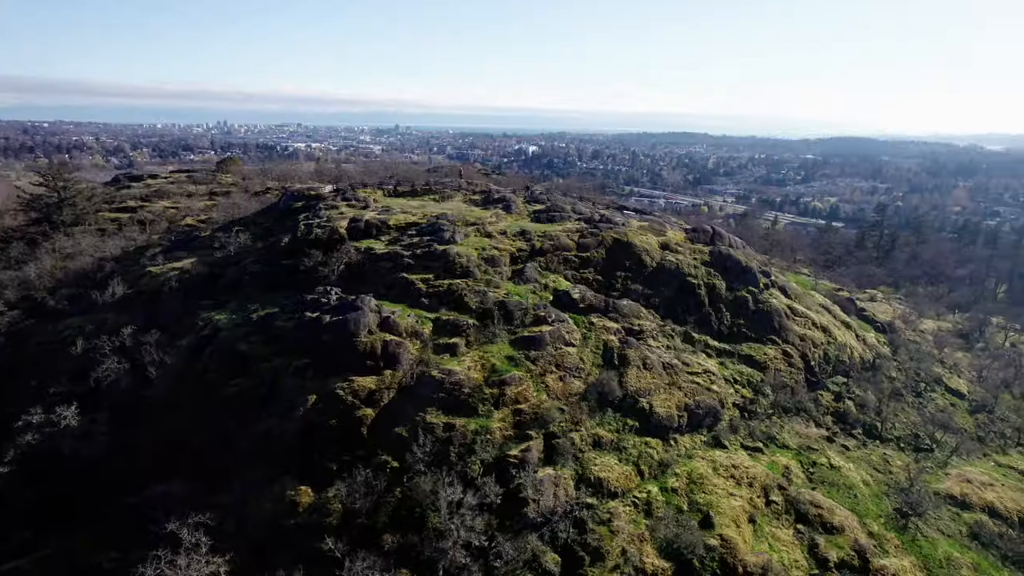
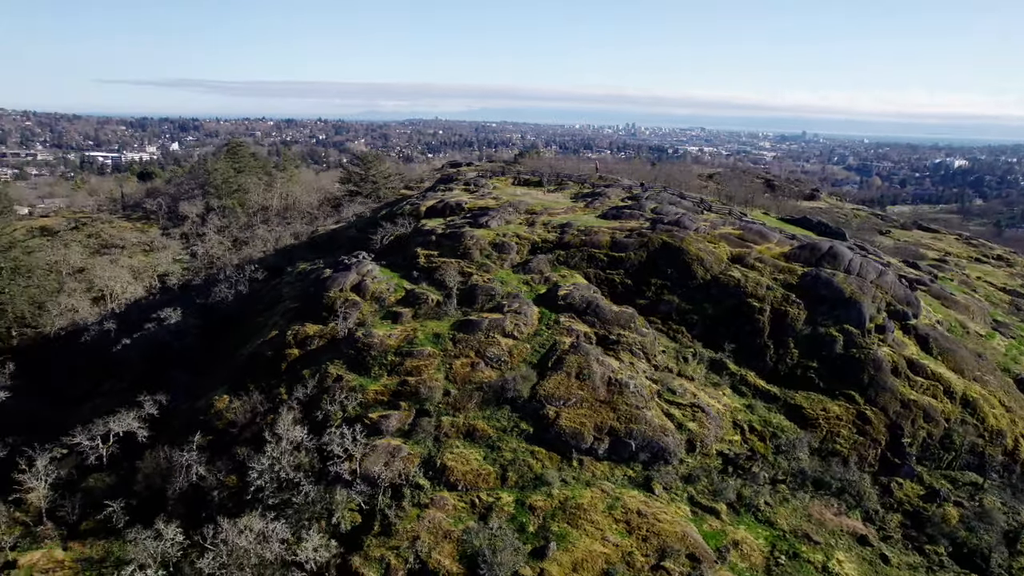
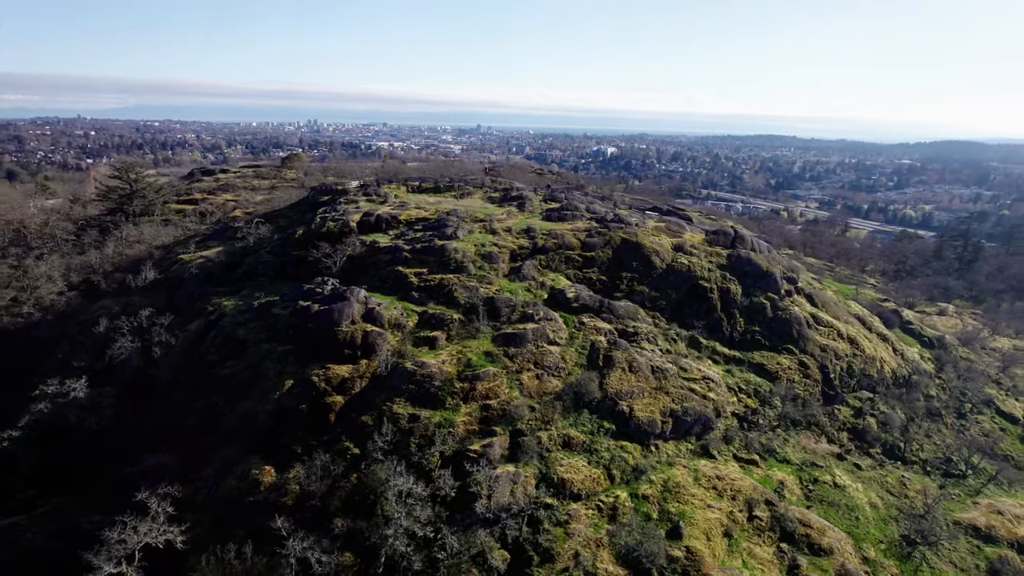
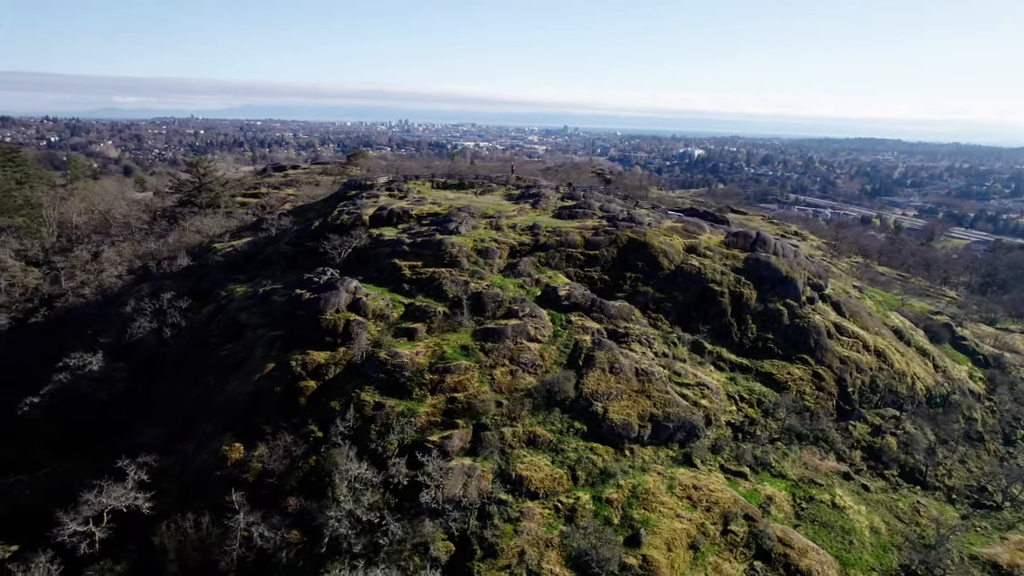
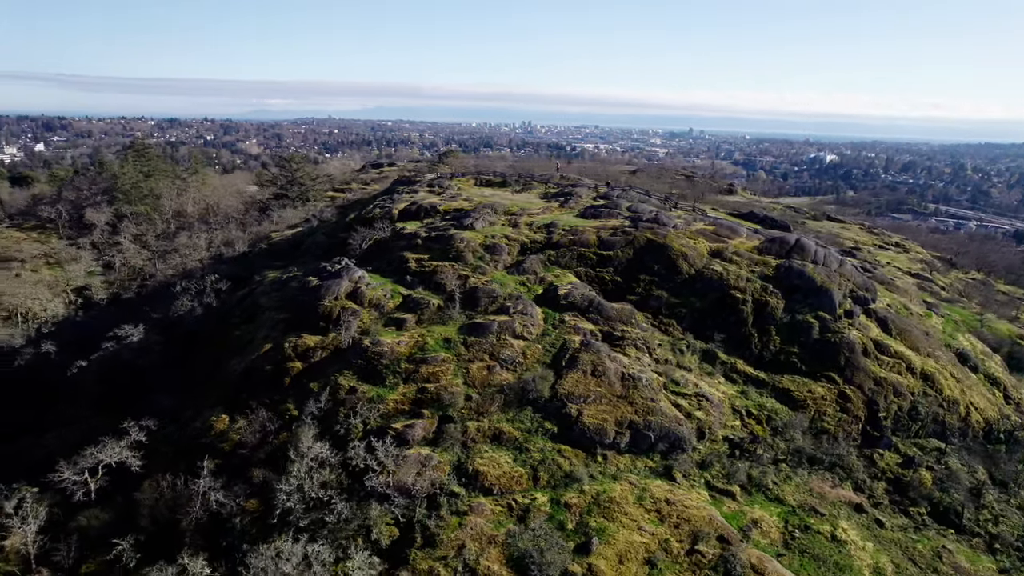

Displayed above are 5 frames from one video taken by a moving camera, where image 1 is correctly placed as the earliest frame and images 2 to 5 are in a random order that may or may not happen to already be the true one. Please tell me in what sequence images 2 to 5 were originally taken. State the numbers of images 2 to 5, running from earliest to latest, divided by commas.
3, 4, 5, 2
